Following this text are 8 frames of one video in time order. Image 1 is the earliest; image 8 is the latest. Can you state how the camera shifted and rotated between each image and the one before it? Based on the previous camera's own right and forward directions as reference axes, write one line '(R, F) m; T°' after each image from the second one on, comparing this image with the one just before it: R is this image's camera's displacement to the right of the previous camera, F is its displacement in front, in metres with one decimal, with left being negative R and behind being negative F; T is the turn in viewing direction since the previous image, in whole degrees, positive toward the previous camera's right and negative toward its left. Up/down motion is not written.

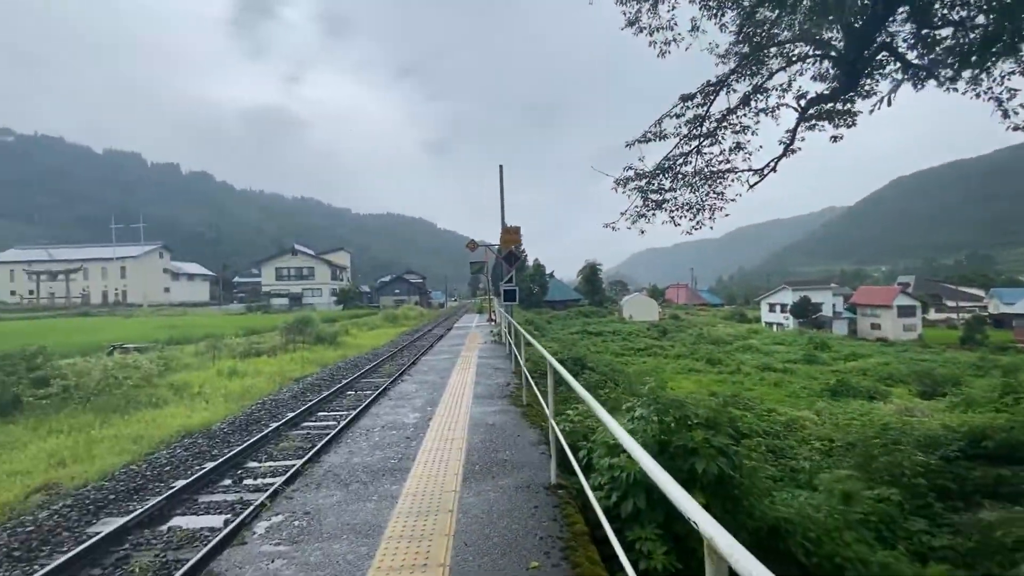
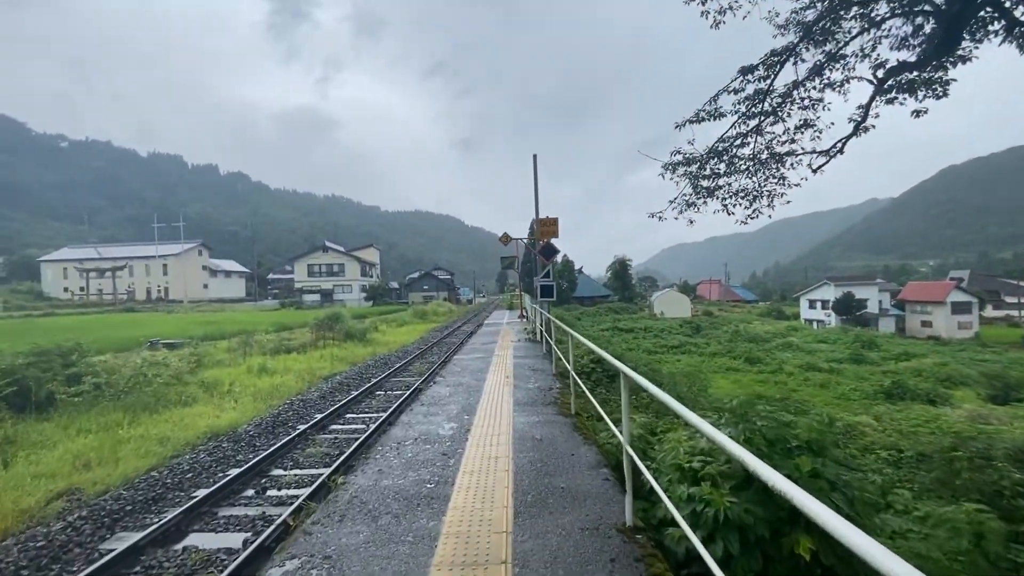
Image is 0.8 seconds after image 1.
(-0.2, +0.5) m; -3°
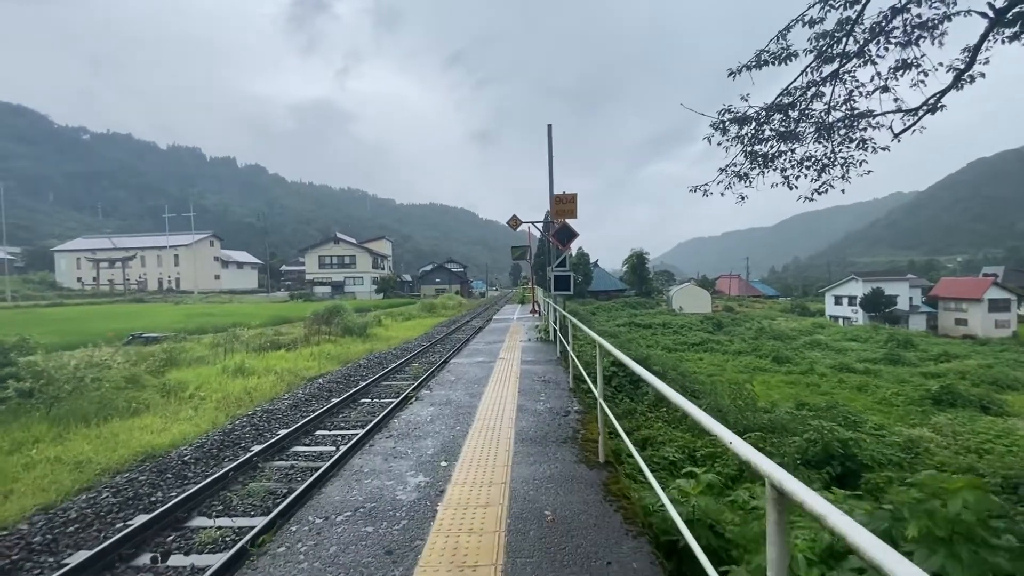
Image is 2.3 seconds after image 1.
(+0.1, +1.3) m; -2°
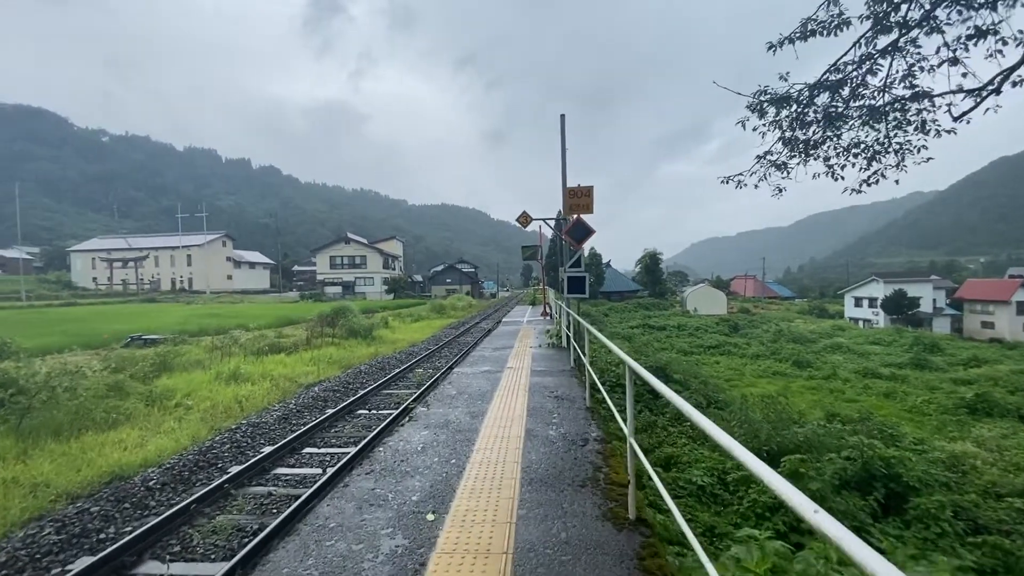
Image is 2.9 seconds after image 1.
(0.0, +0.6) m; -1°
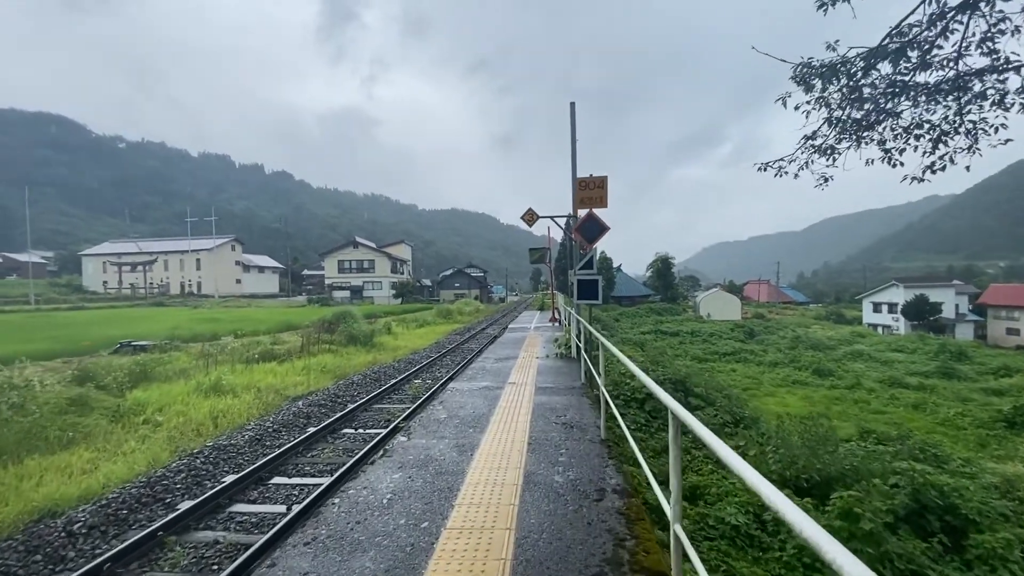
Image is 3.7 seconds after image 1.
(+0.1, +0.7) m; -1°
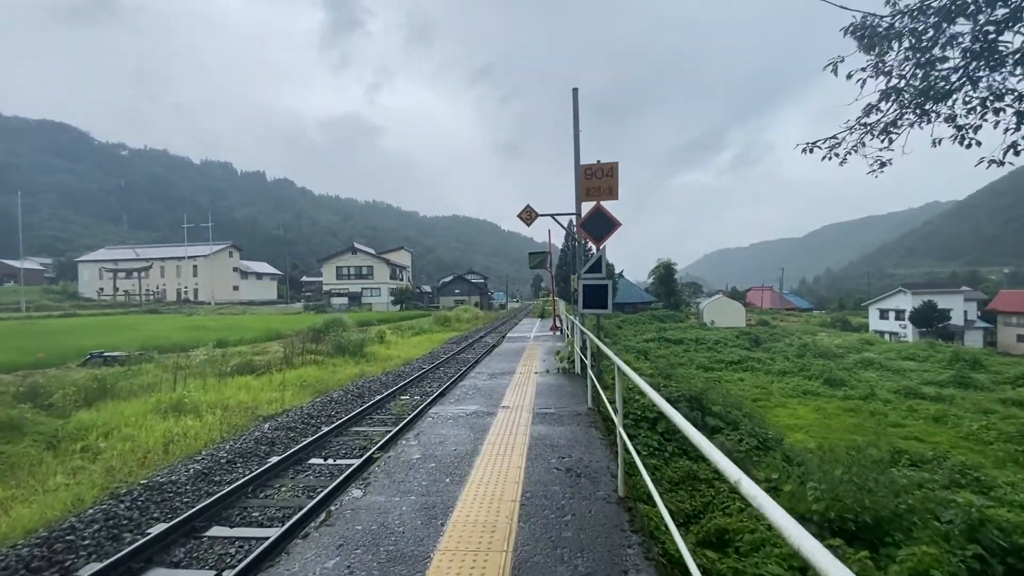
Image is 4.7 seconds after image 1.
(+0.1, +0.8) m; 0°
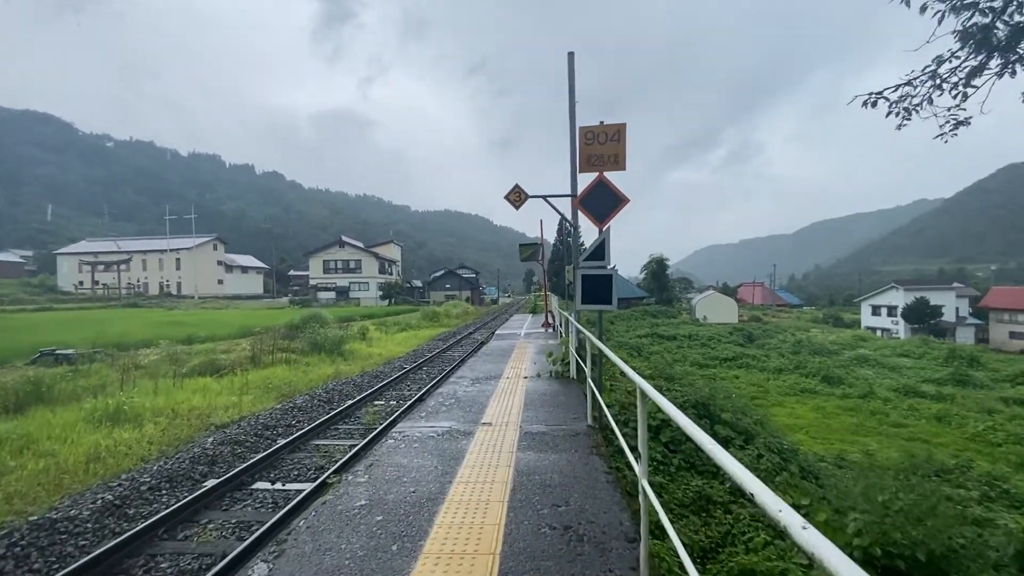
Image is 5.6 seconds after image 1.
(+0.1, +0.8) m; +1°
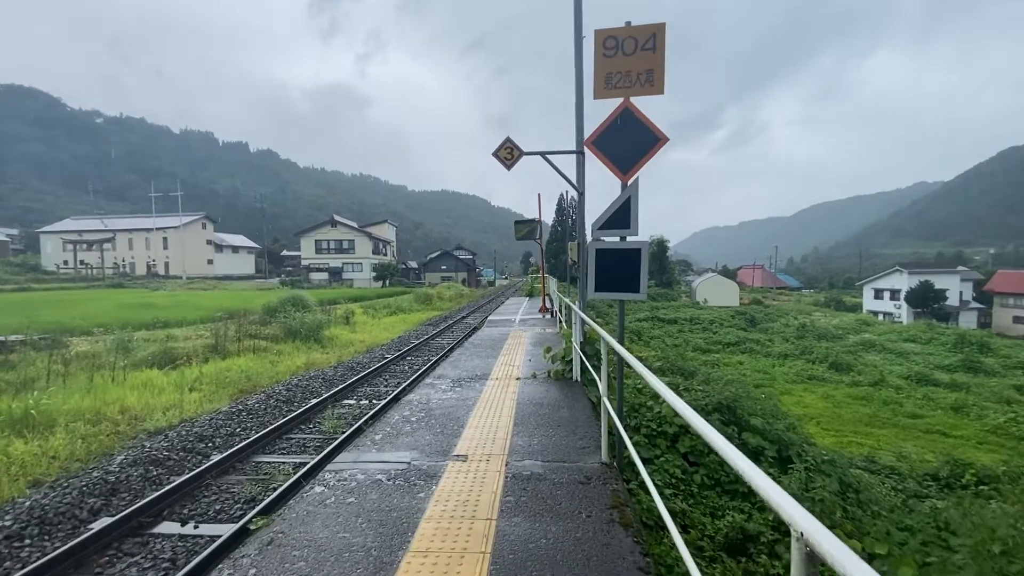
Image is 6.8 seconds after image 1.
(+0.1, +1.0) m; 0°
